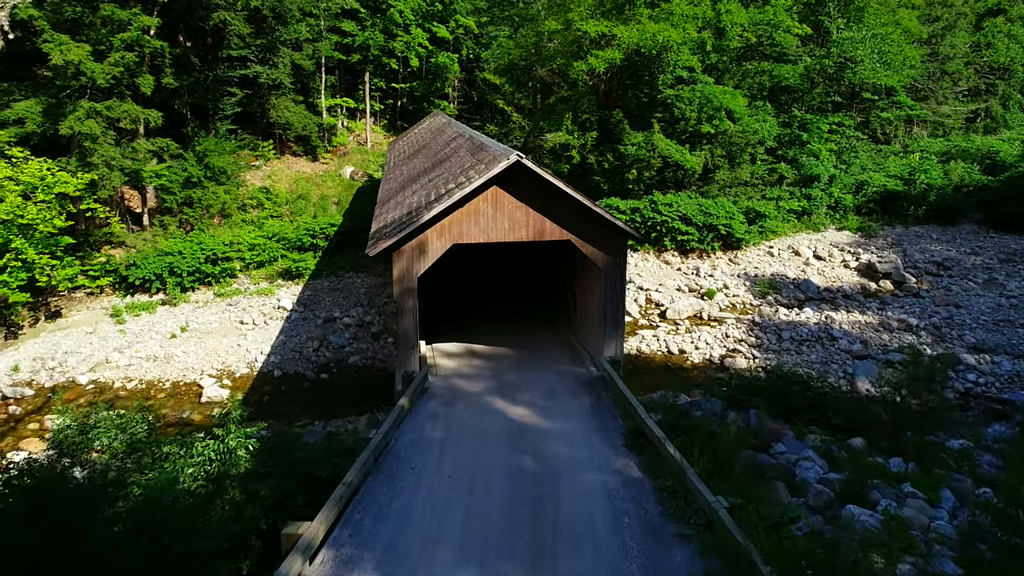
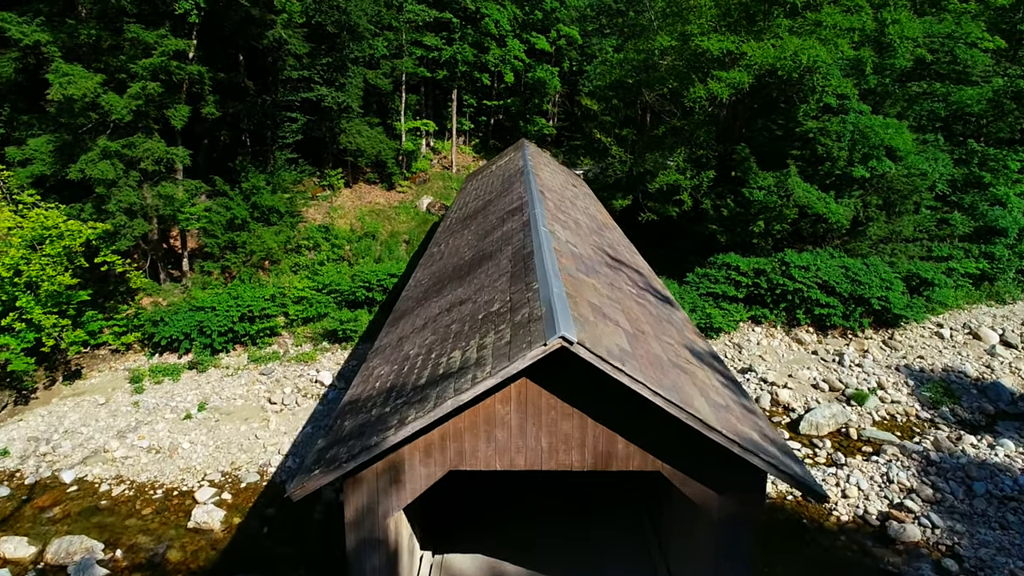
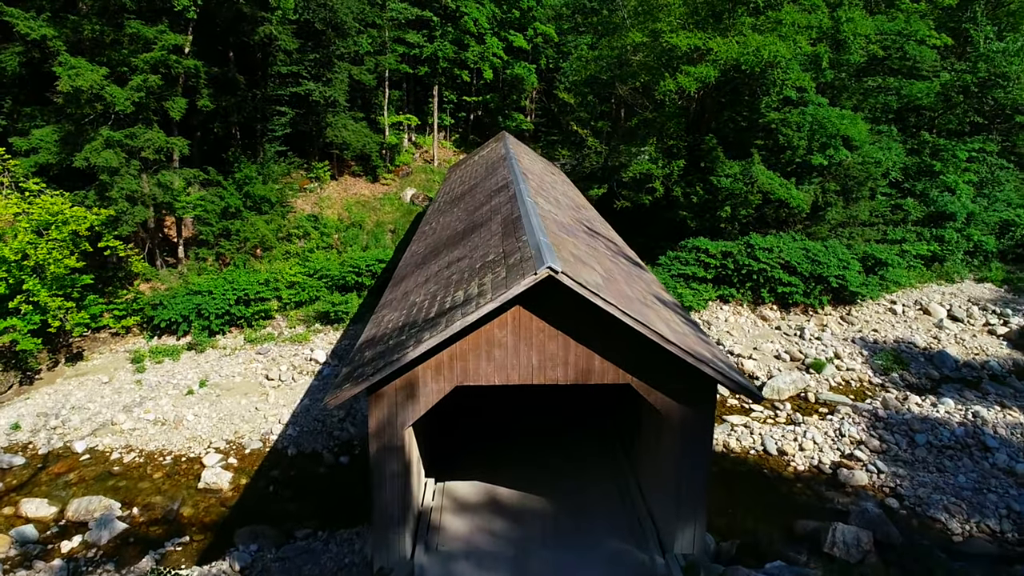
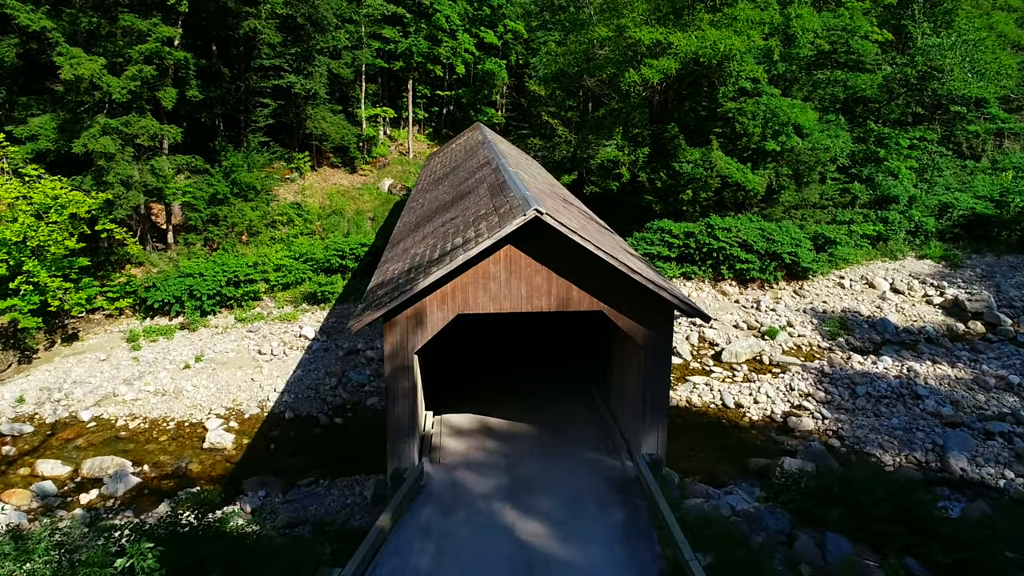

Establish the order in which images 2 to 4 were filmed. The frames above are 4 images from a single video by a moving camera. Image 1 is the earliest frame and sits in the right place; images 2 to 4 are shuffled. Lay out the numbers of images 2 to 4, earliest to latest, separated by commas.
4, 3, 2
